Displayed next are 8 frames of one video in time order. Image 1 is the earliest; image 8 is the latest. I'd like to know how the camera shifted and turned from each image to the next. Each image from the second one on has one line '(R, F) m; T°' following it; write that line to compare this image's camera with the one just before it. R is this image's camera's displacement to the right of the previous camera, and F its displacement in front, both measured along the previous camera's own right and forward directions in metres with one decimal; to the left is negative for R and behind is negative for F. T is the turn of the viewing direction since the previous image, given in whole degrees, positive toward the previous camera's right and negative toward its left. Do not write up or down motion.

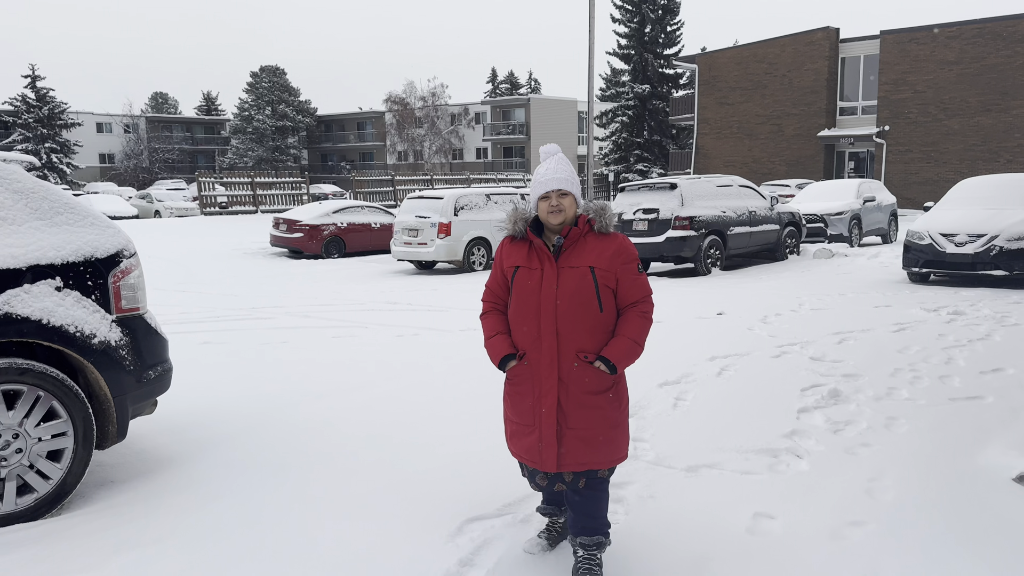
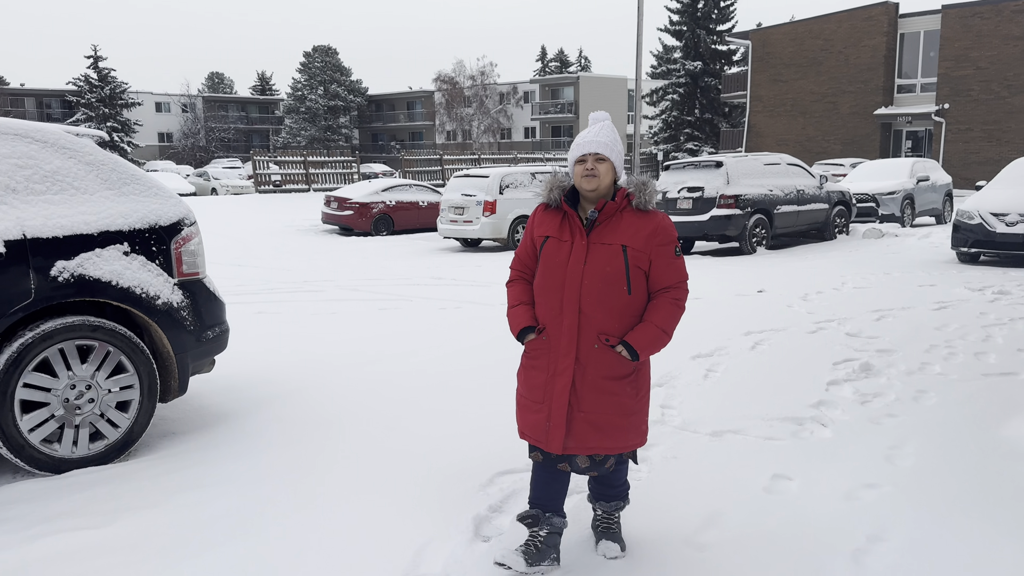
(+0.1, -0.2) m; -3°
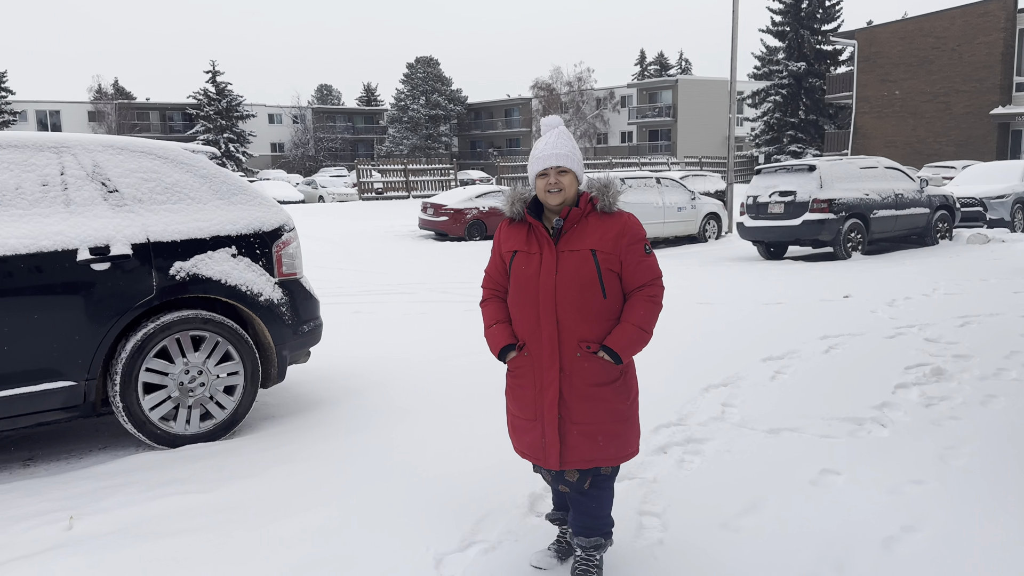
(+0.2, -0.3) m; -7°
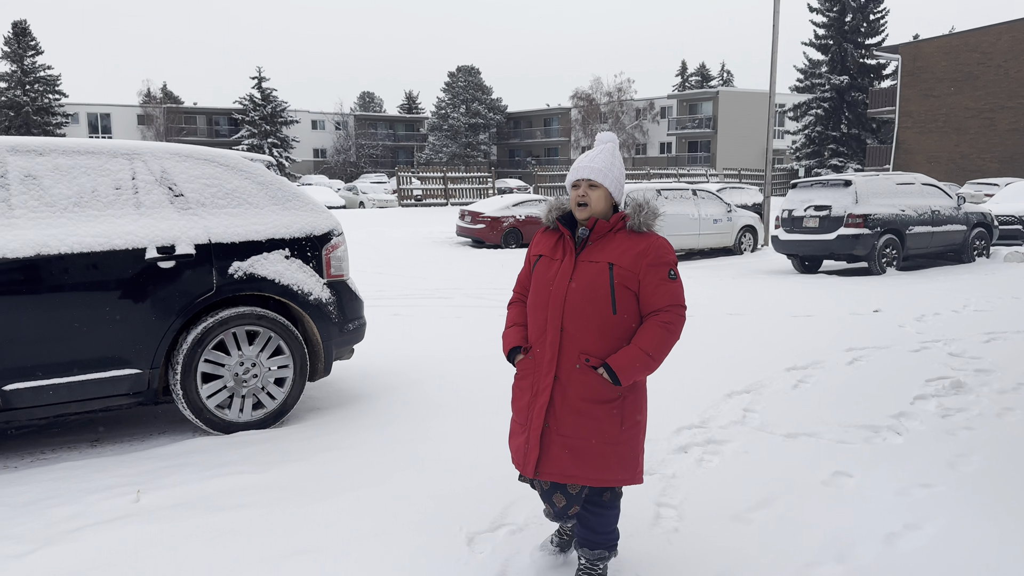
(0.0, -0.3) m; -2°
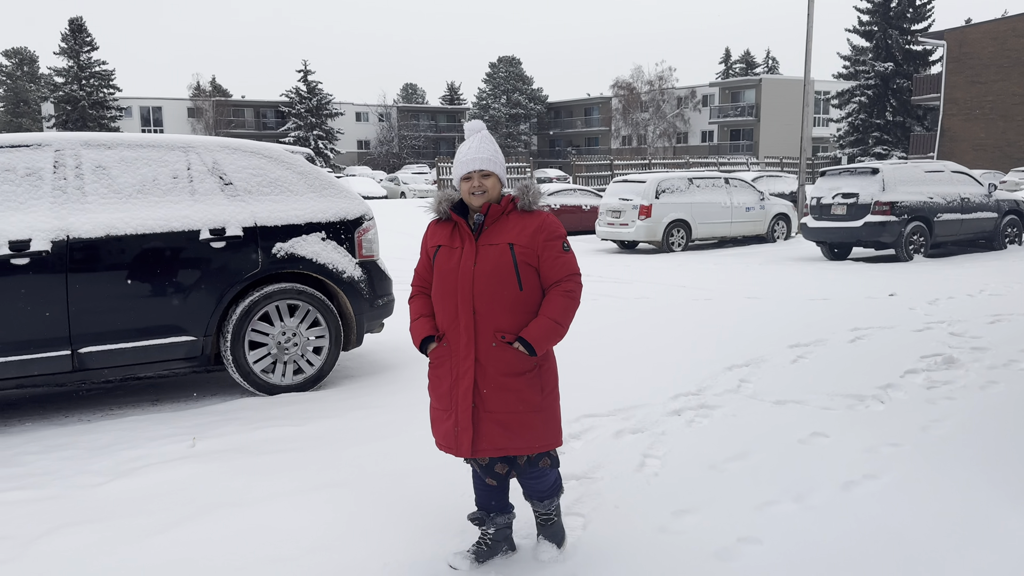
(+0.2, -0.4) m; -3°
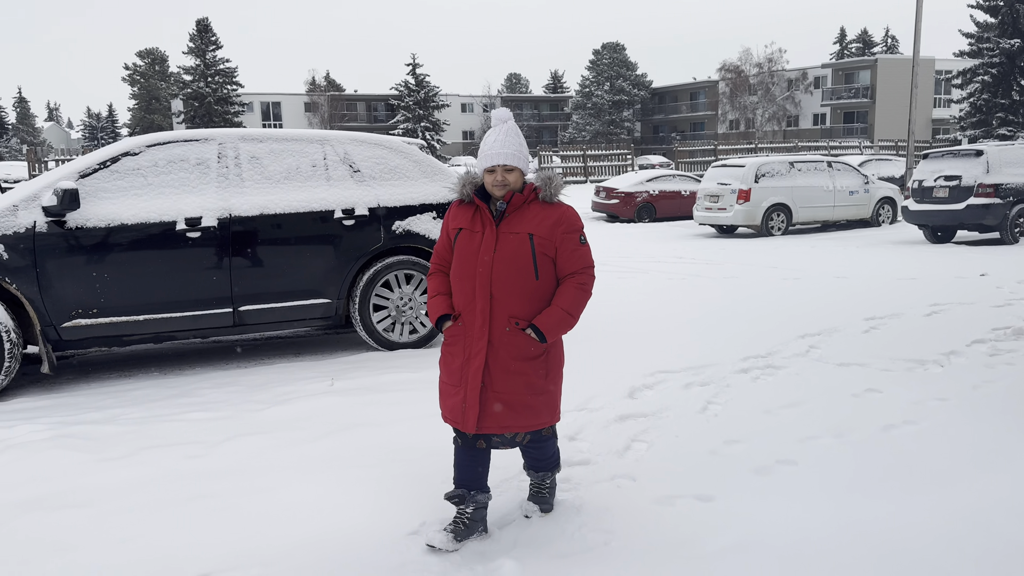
(+0.1, -0.7) m; -7°
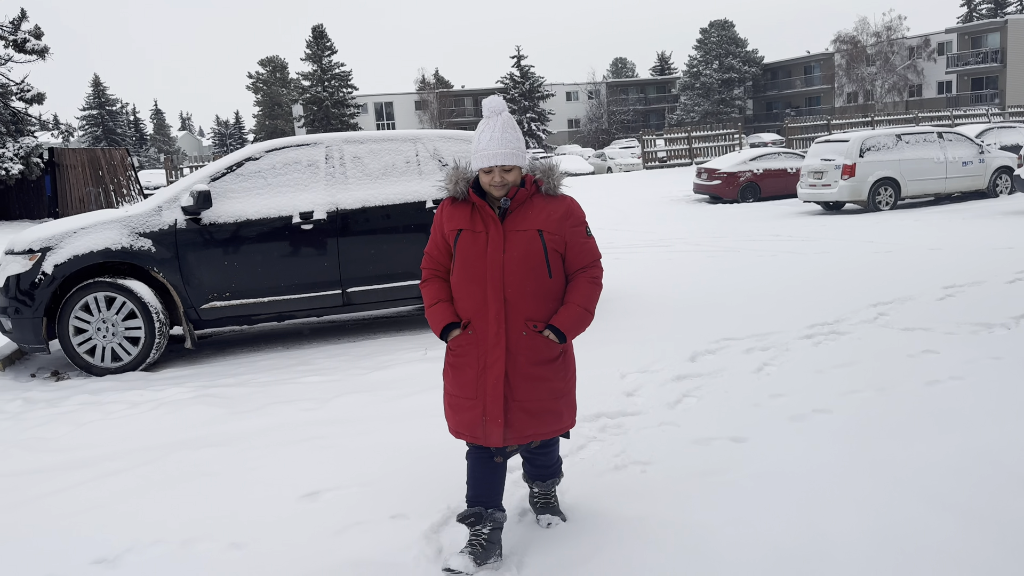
(+0.3, -0.5) m; -8°
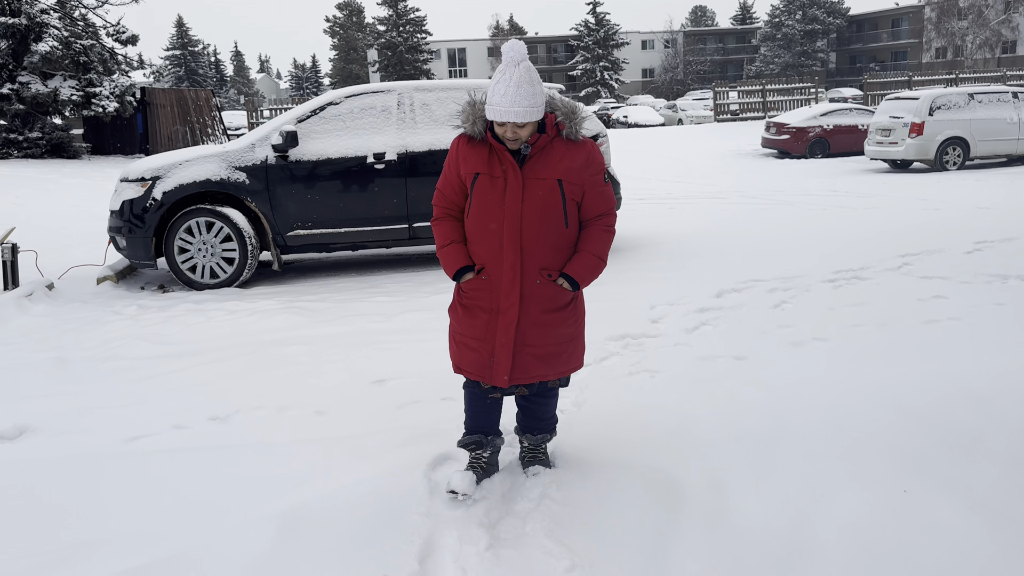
(+0.1, -0.6) m; -4°
